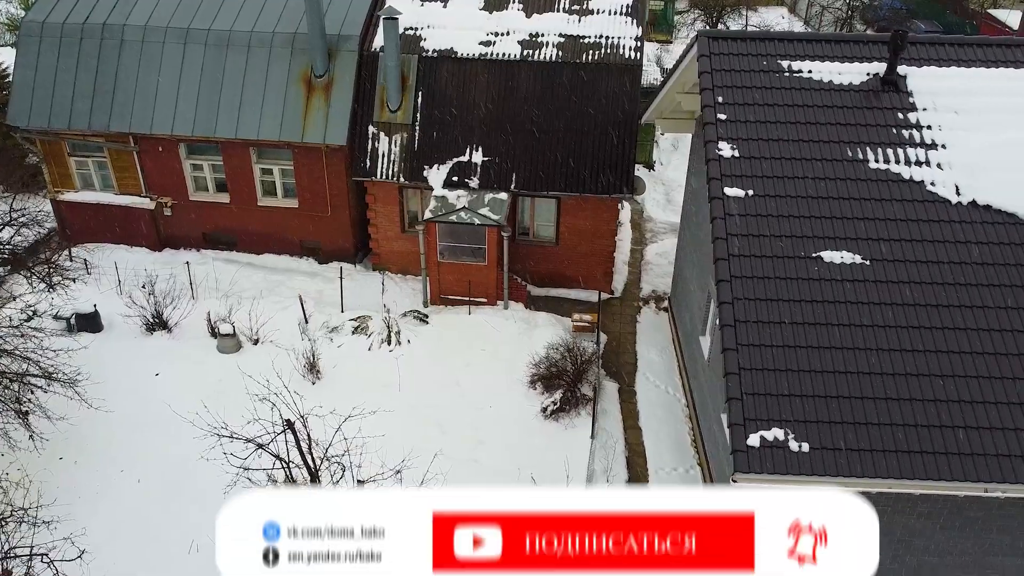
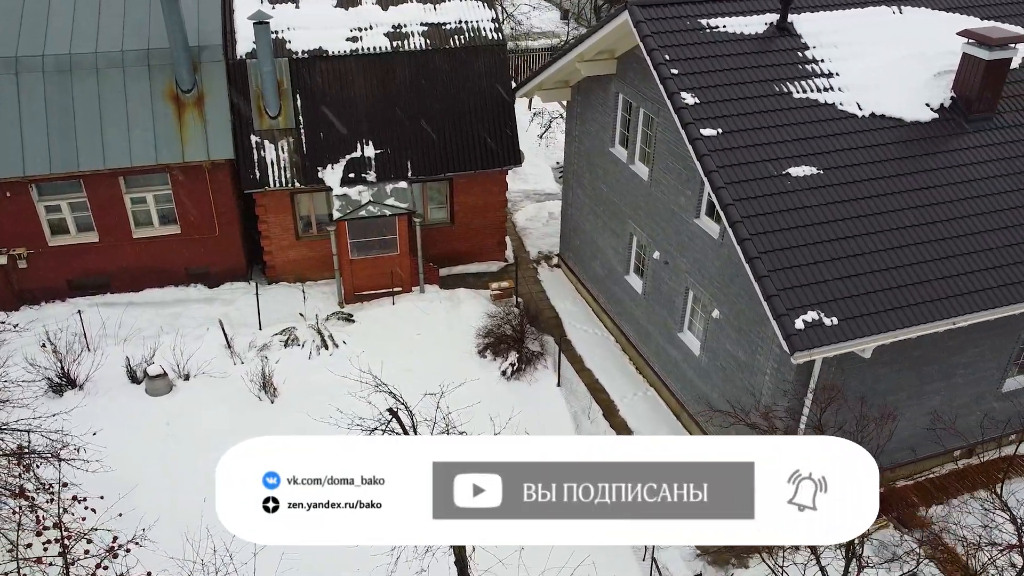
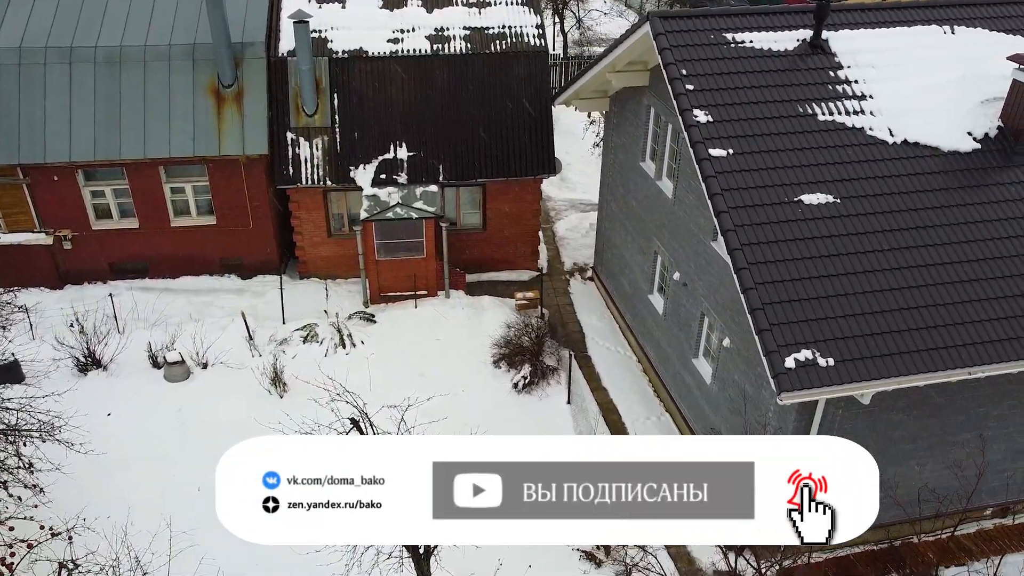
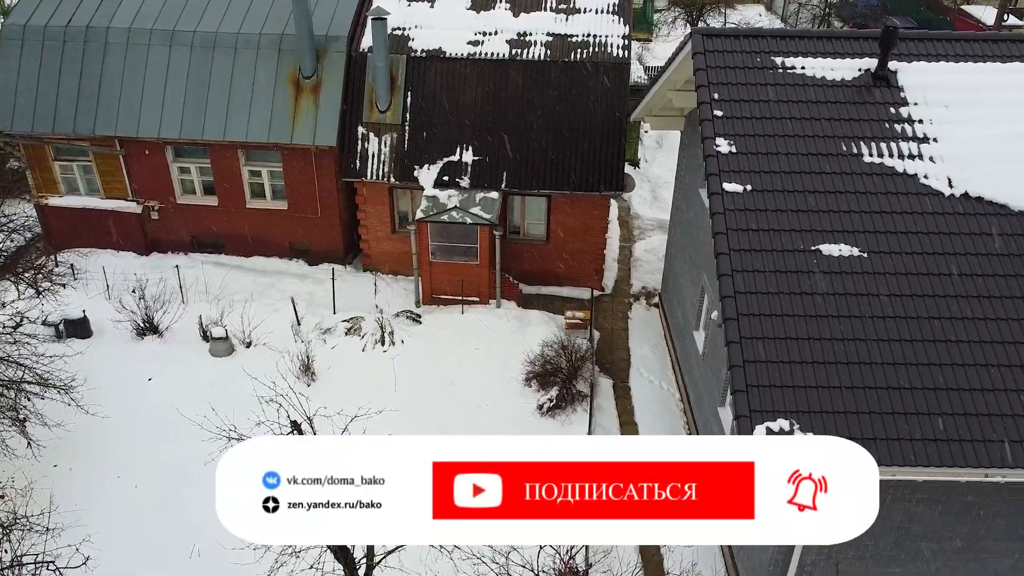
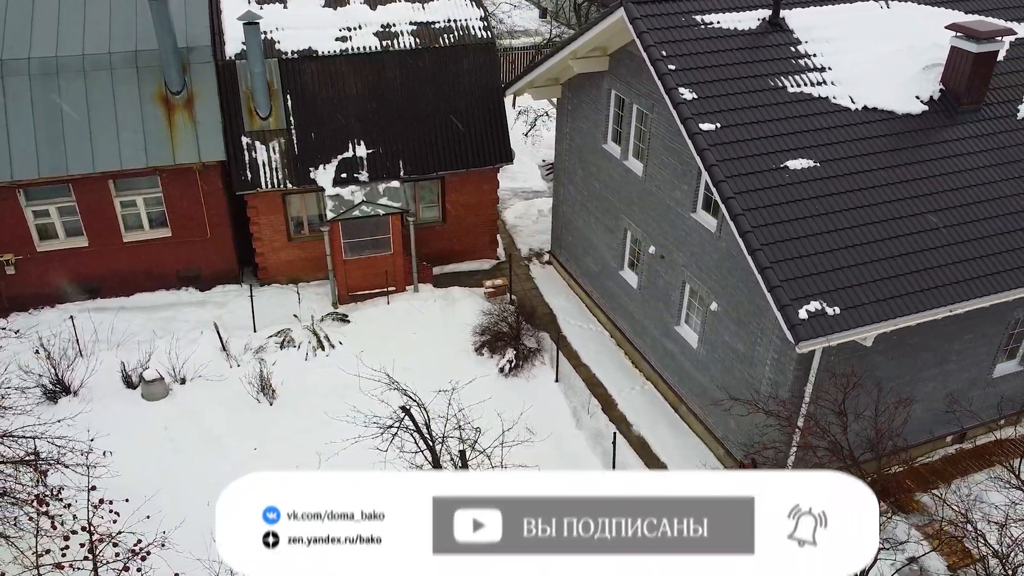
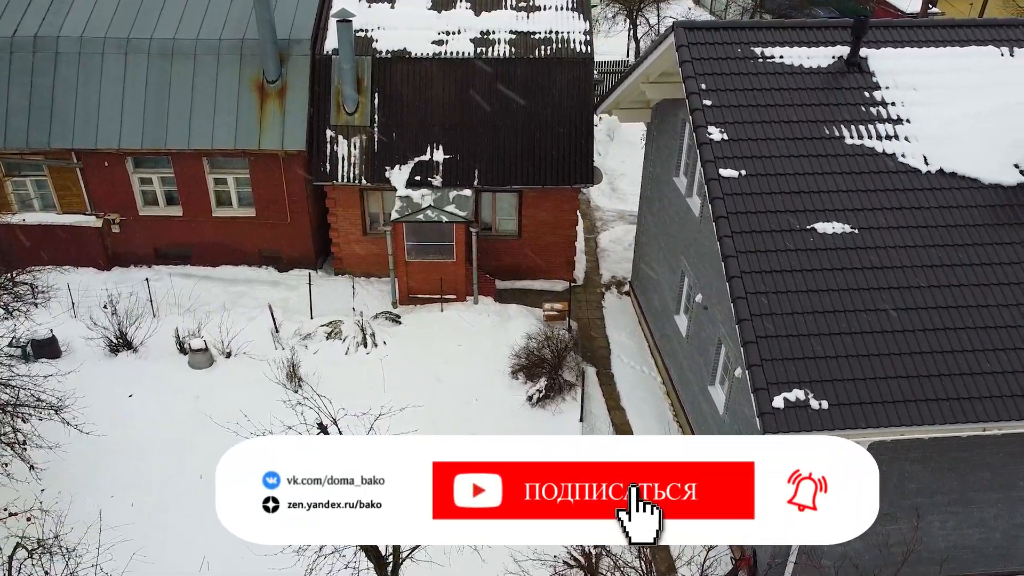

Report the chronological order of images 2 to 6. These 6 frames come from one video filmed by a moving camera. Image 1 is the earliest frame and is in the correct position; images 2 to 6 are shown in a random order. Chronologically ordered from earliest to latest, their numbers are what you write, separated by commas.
4, 6, 3, 2, 5
